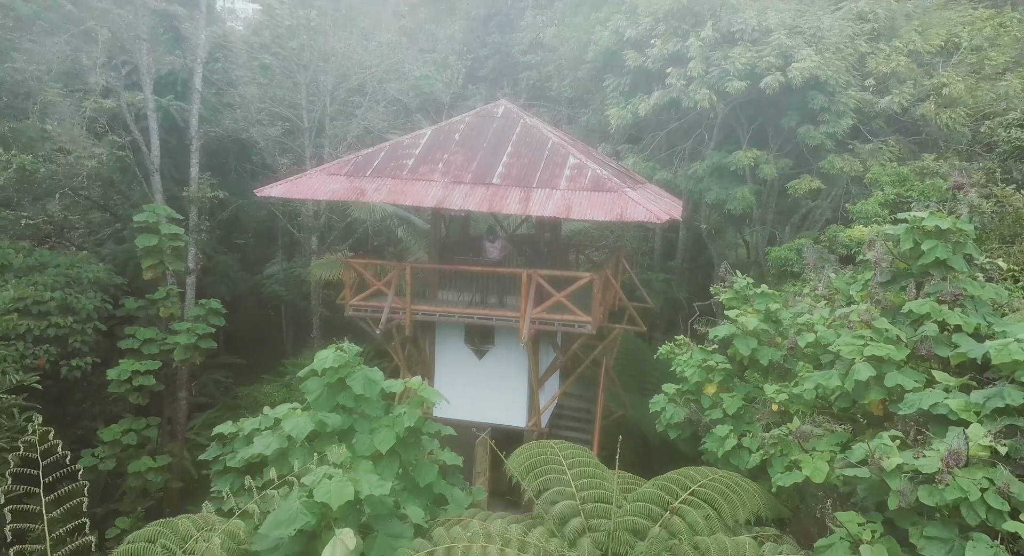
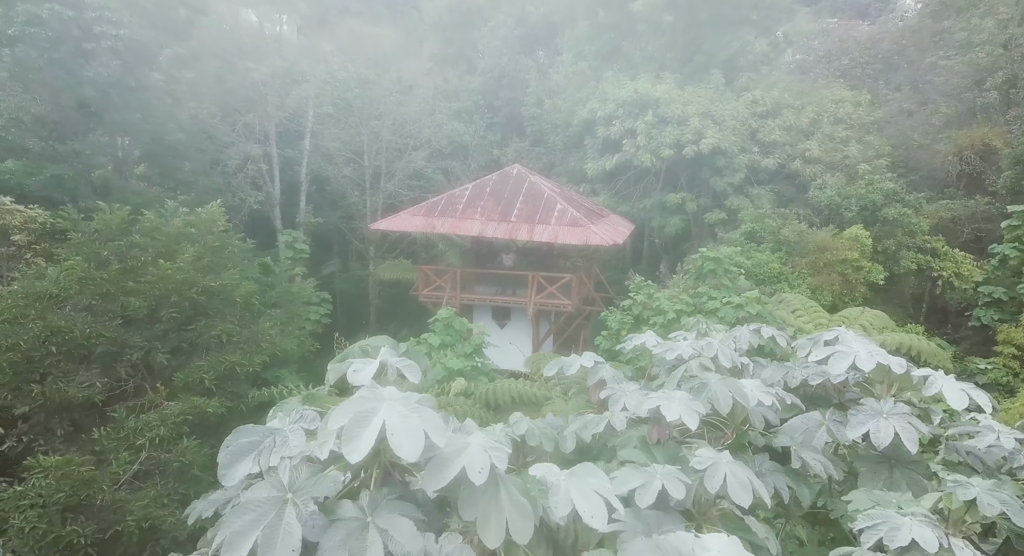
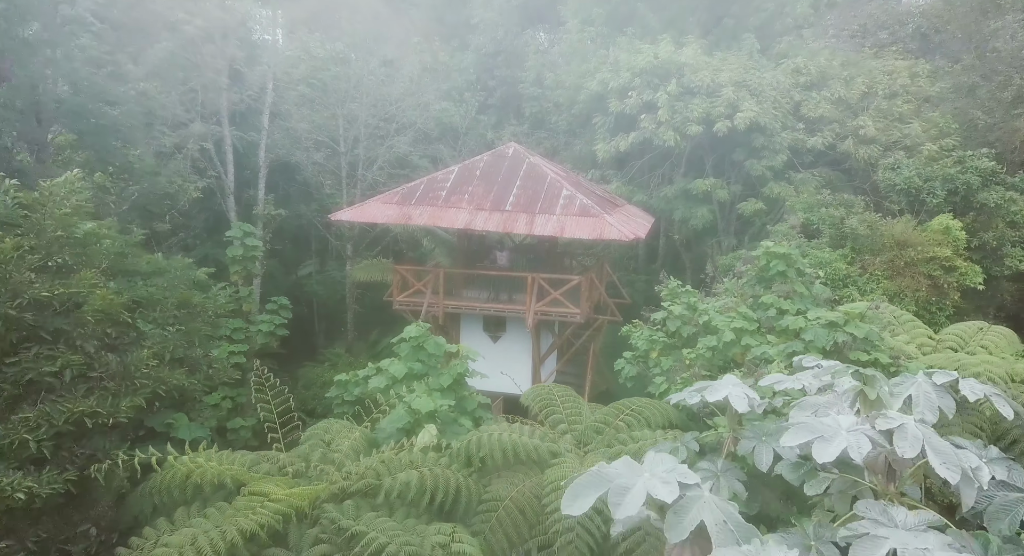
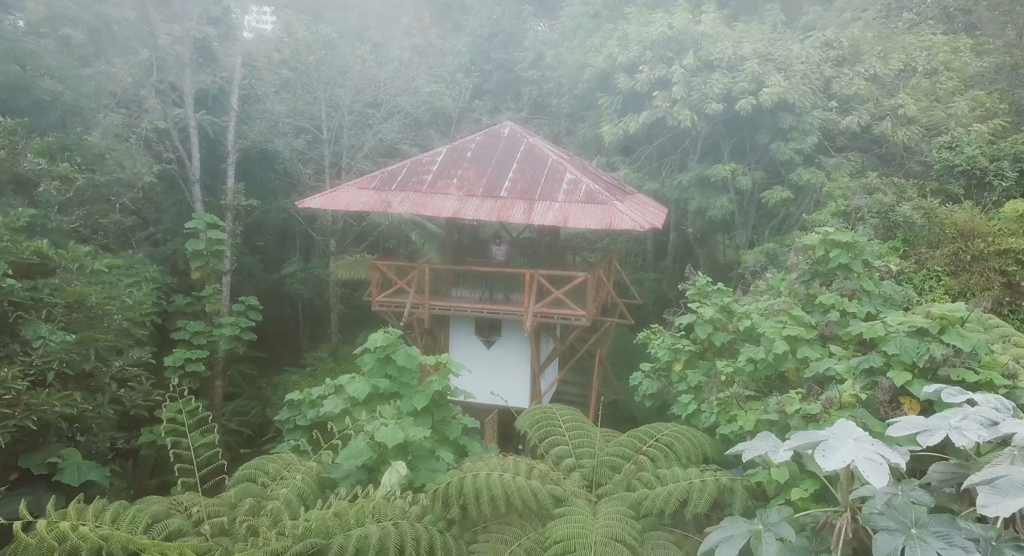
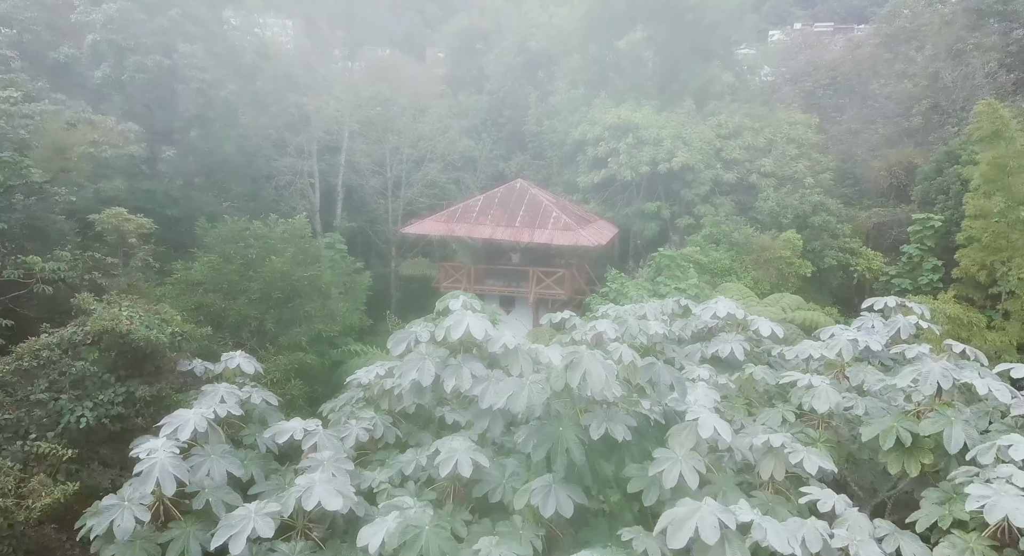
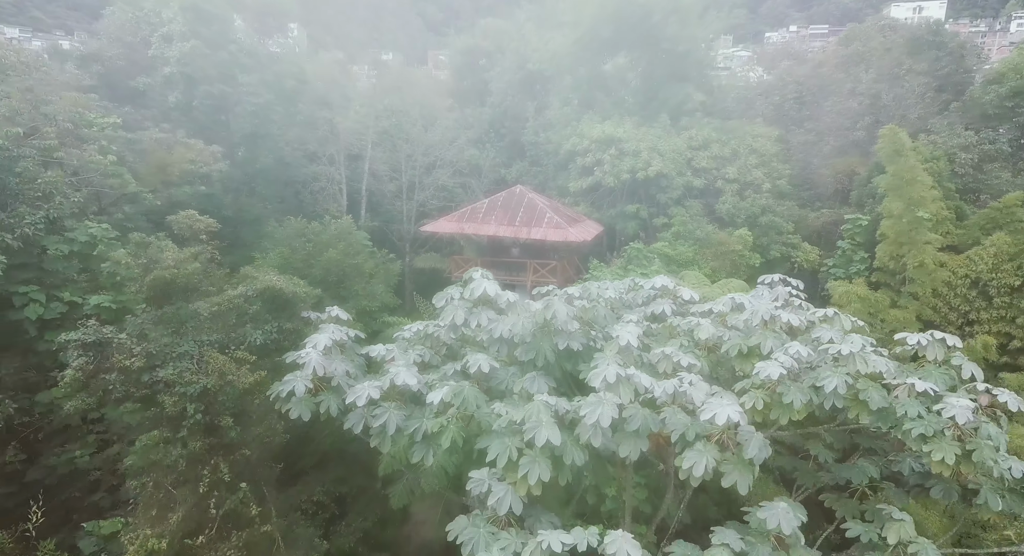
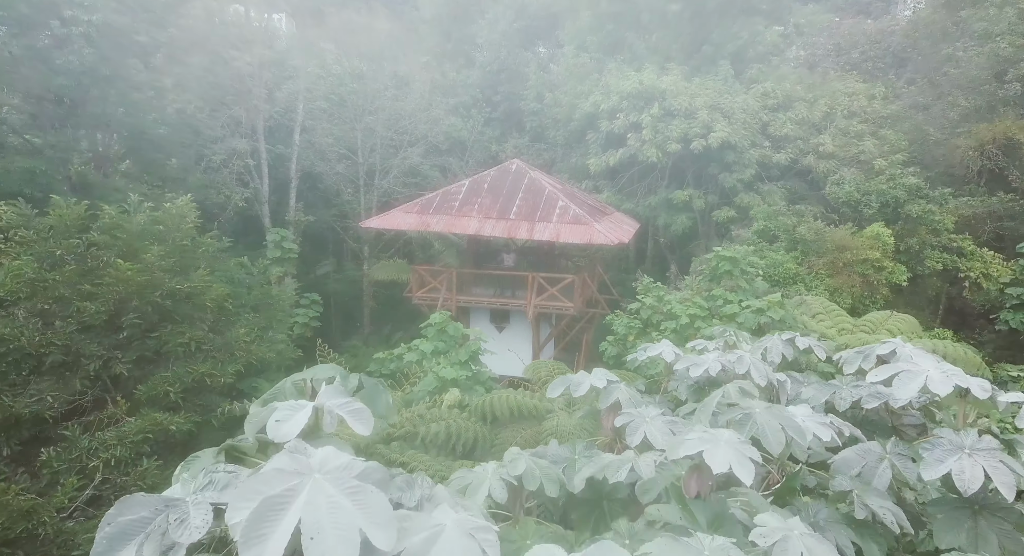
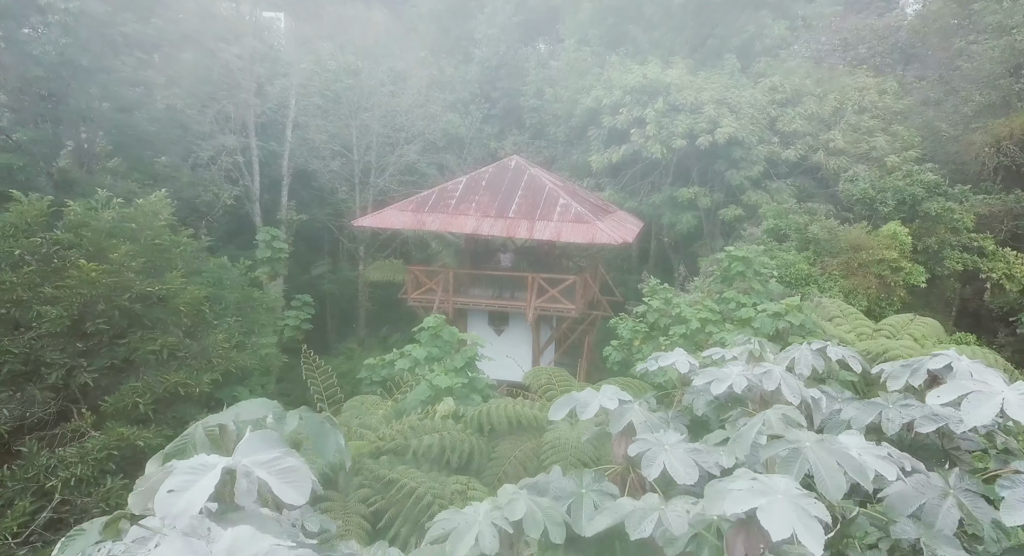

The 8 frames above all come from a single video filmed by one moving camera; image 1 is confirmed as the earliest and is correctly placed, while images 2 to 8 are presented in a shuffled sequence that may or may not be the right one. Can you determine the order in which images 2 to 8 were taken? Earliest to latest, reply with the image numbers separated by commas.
4, 3, 8, 7, 2, 5, 6
